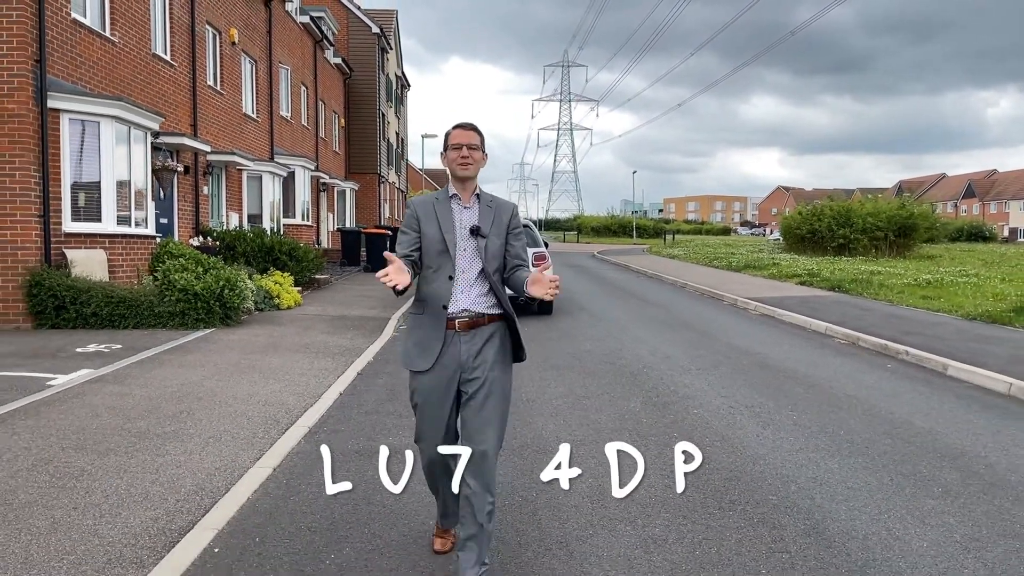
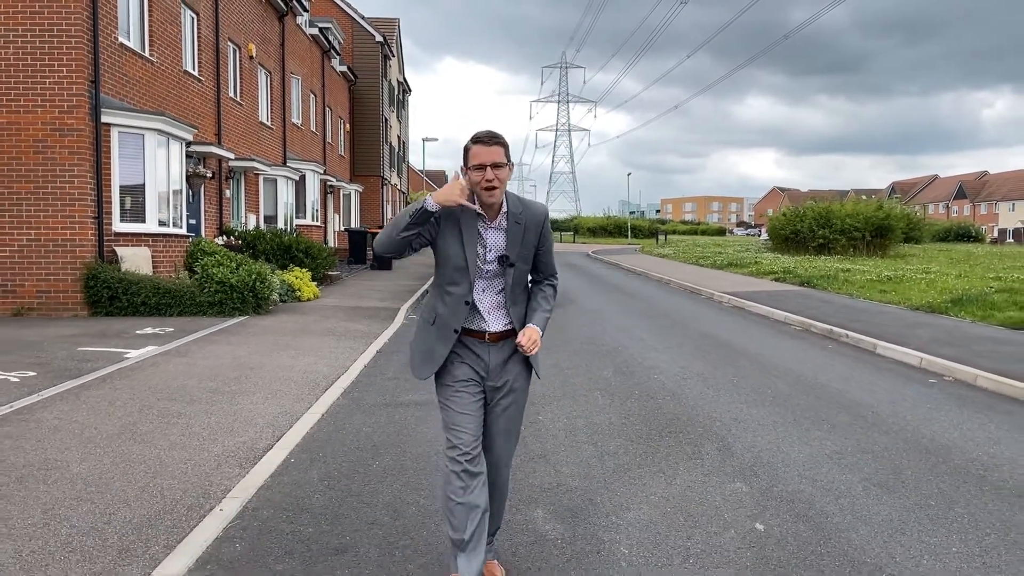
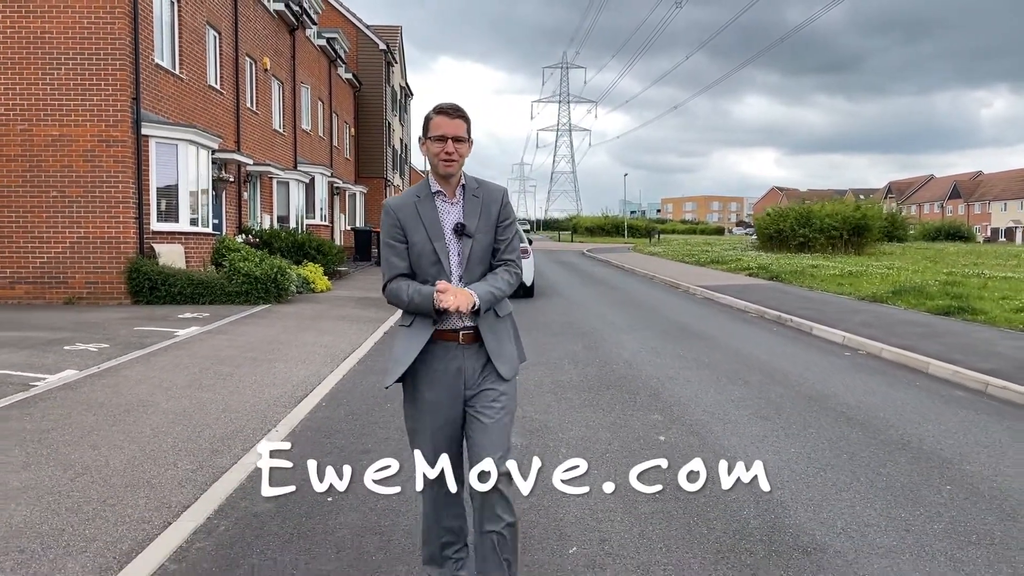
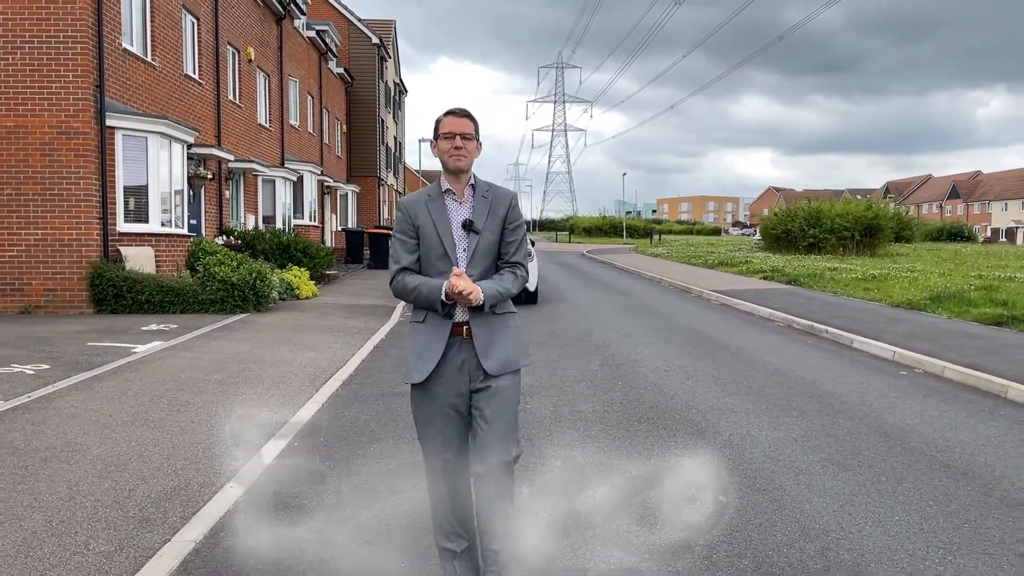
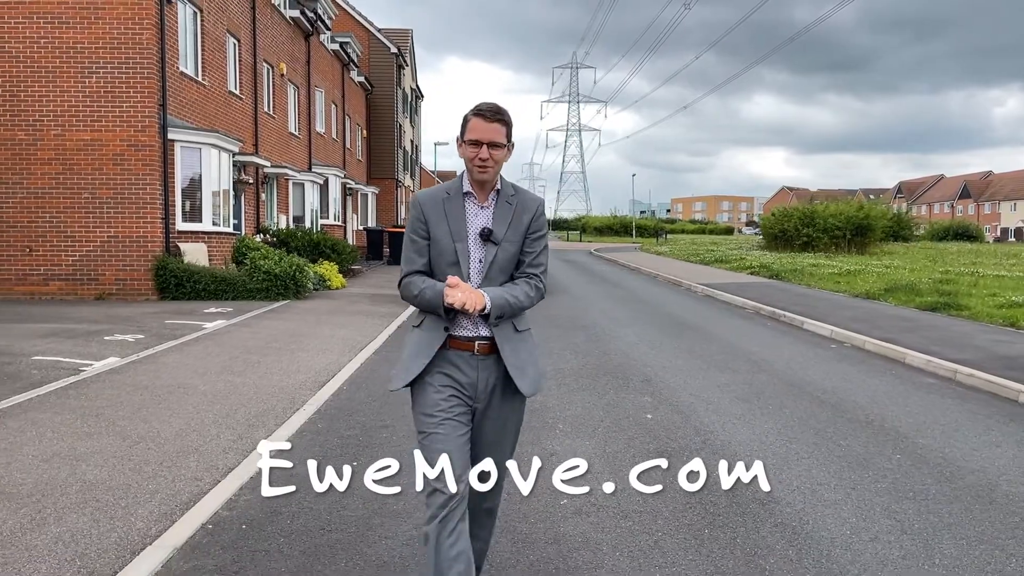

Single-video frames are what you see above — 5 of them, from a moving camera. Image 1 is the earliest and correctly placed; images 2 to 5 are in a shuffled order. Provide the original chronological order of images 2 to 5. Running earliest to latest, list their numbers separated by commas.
2, 4, 3, 5
